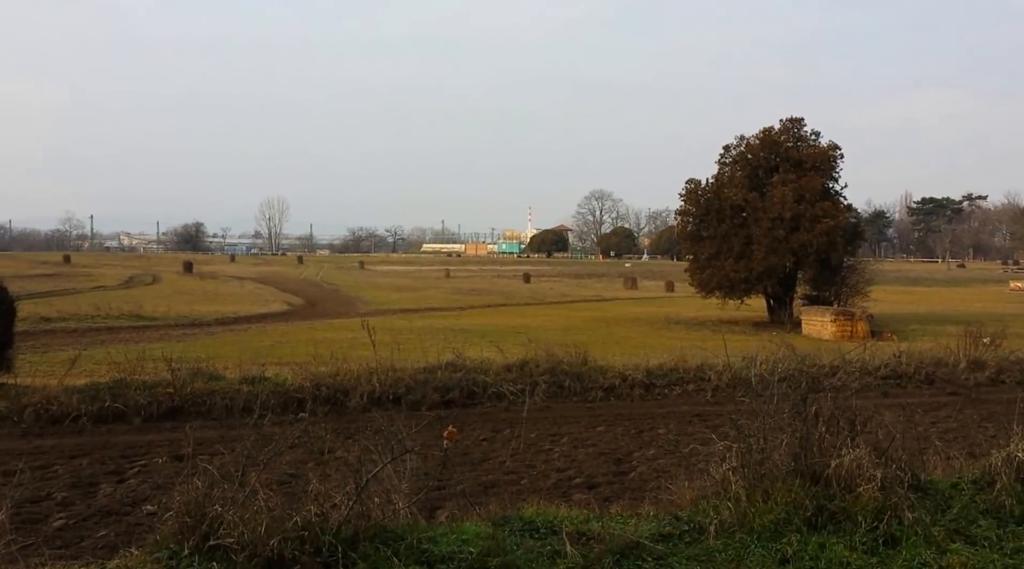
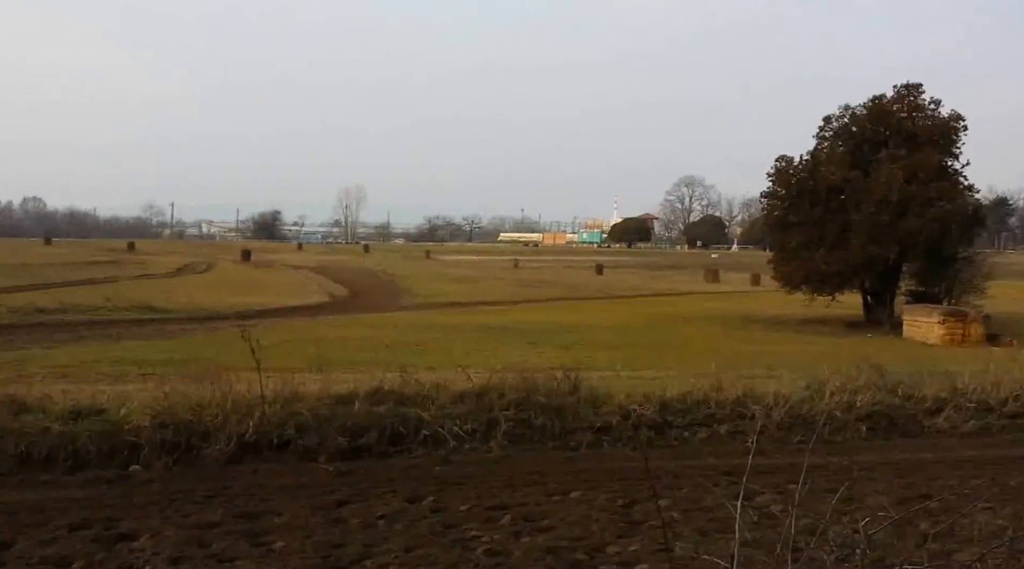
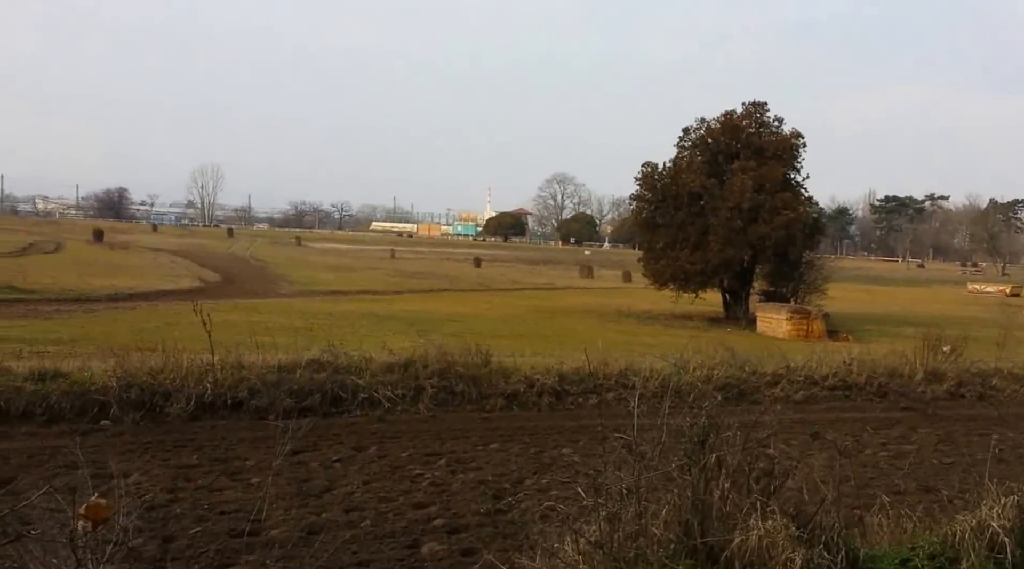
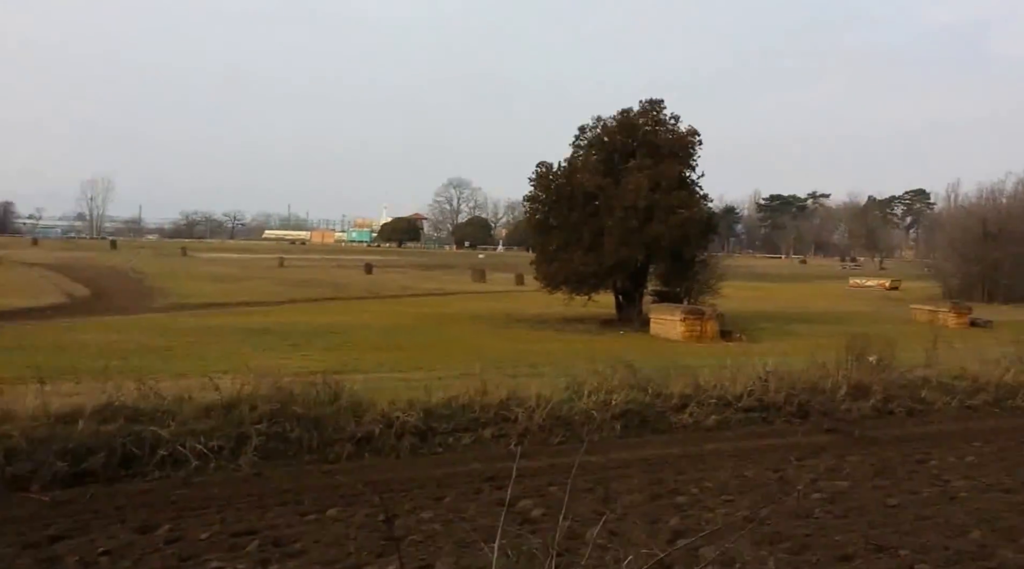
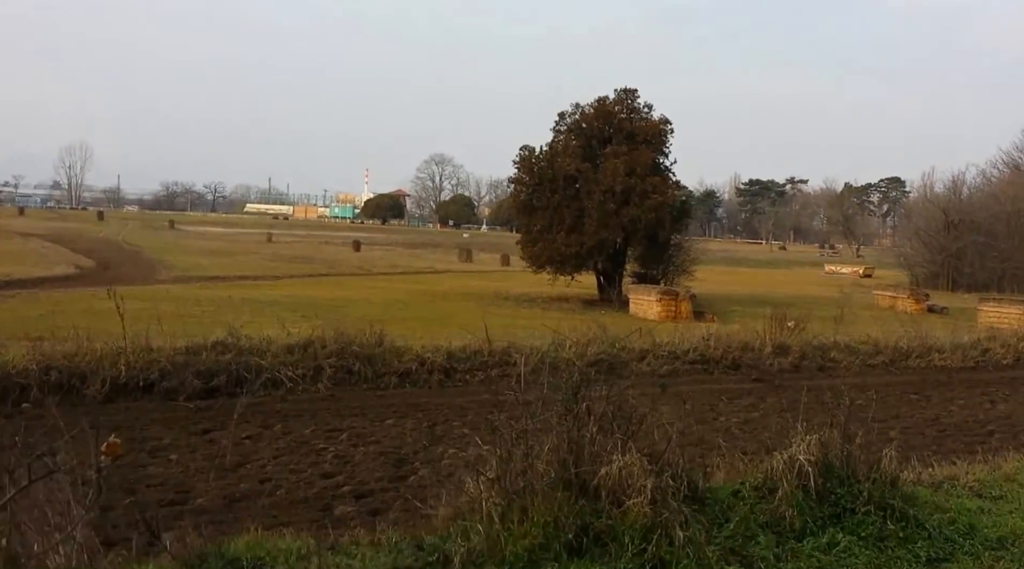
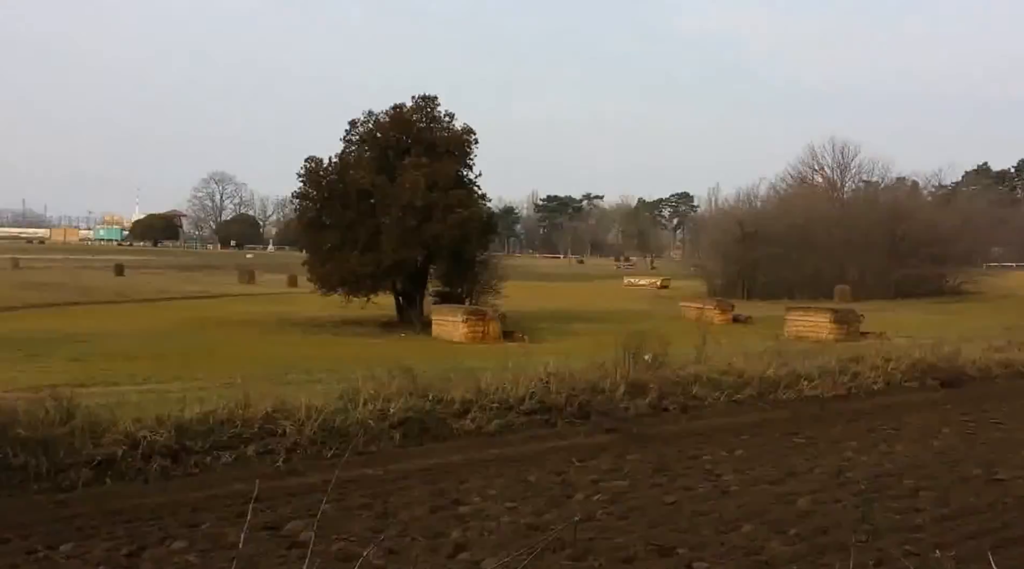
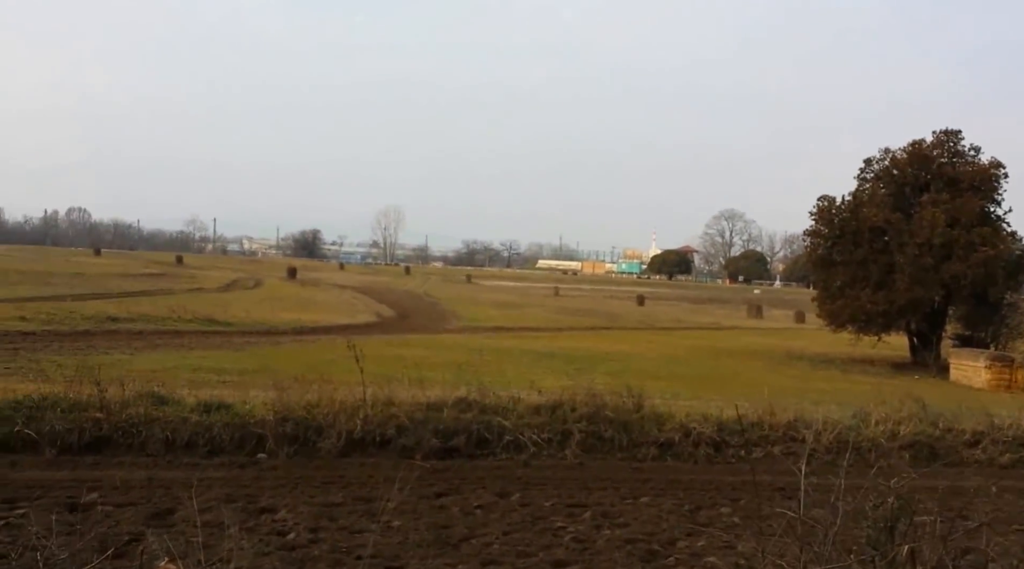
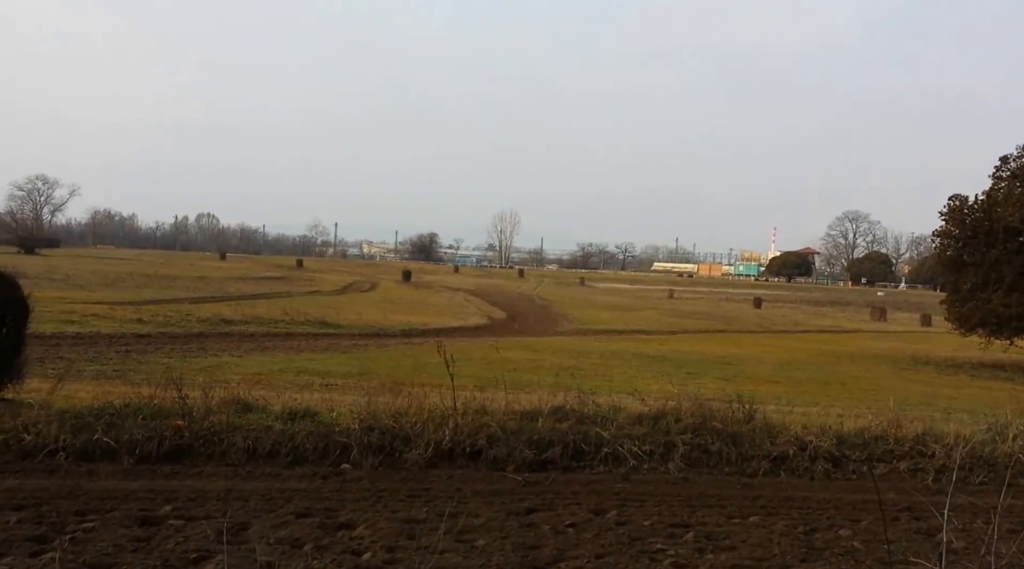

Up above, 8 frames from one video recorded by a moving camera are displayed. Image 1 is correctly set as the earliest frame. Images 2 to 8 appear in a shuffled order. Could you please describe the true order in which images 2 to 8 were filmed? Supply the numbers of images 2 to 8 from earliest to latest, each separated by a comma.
5, 3, 7, 8, 2, 4, 6
